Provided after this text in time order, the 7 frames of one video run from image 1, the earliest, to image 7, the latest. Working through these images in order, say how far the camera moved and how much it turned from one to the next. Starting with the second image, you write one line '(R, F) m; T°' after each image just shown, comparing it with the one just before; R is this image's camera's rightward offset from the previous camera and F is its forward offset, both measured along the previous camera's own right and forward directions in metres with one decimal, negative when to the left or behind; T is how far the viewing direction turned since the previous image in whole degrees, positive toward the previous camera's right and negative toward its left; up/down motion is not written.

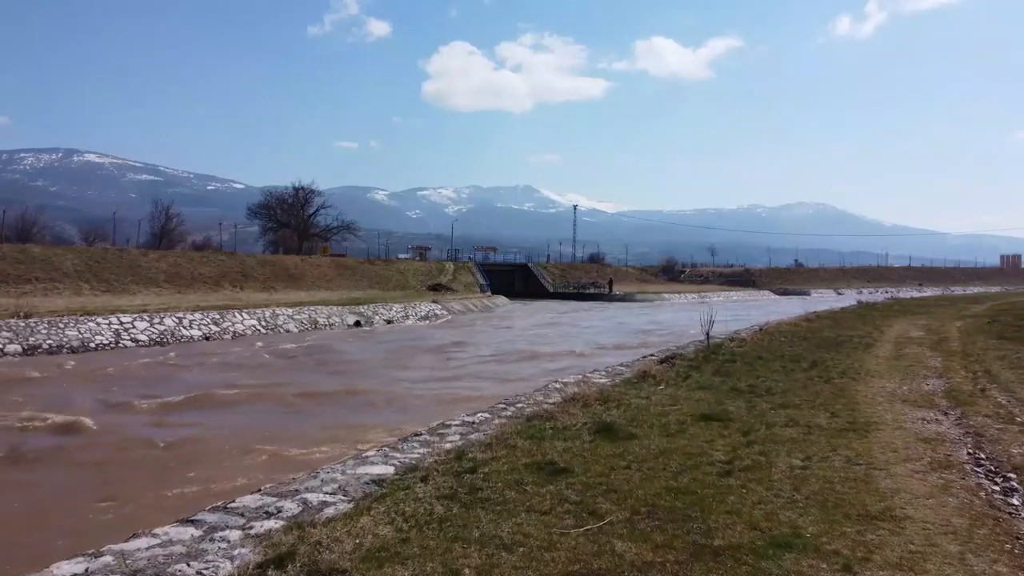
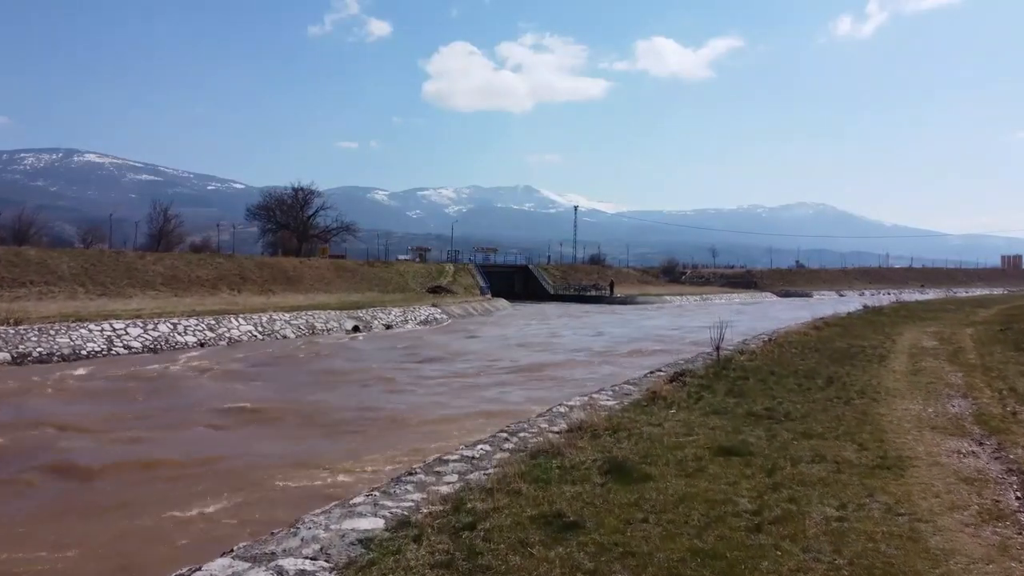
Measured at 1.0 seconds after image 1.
(0.0, +0.6) m; 0°
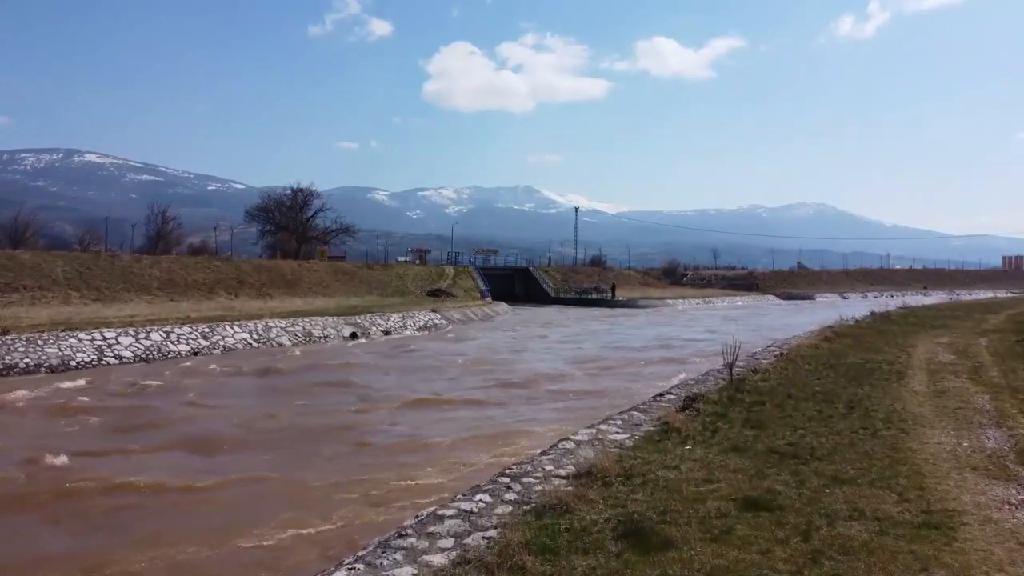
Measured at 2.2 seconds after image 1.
(0.0, +0.7) m; 0°
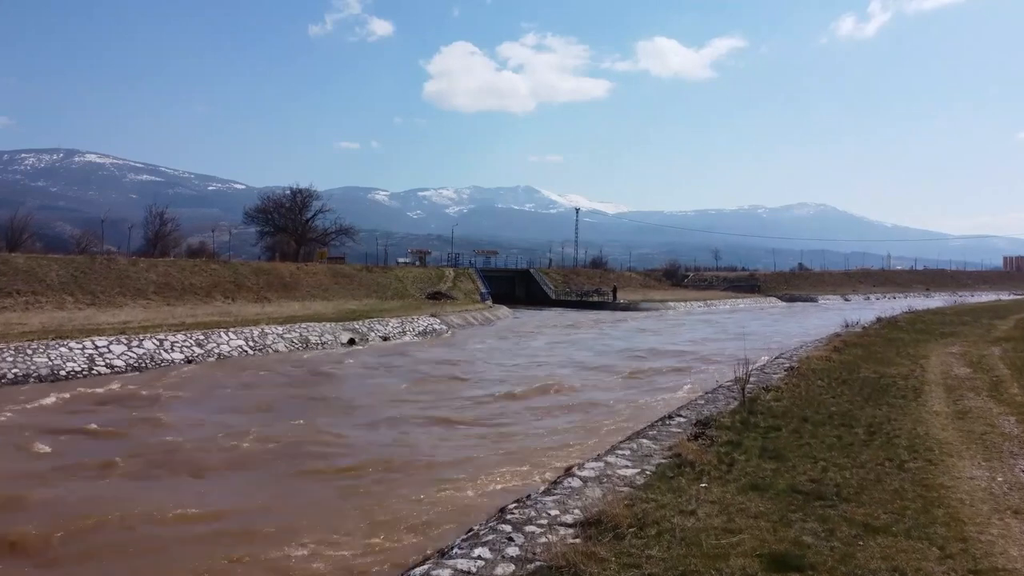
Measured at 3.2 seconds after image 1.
(0.0, +0.6) m; 0°
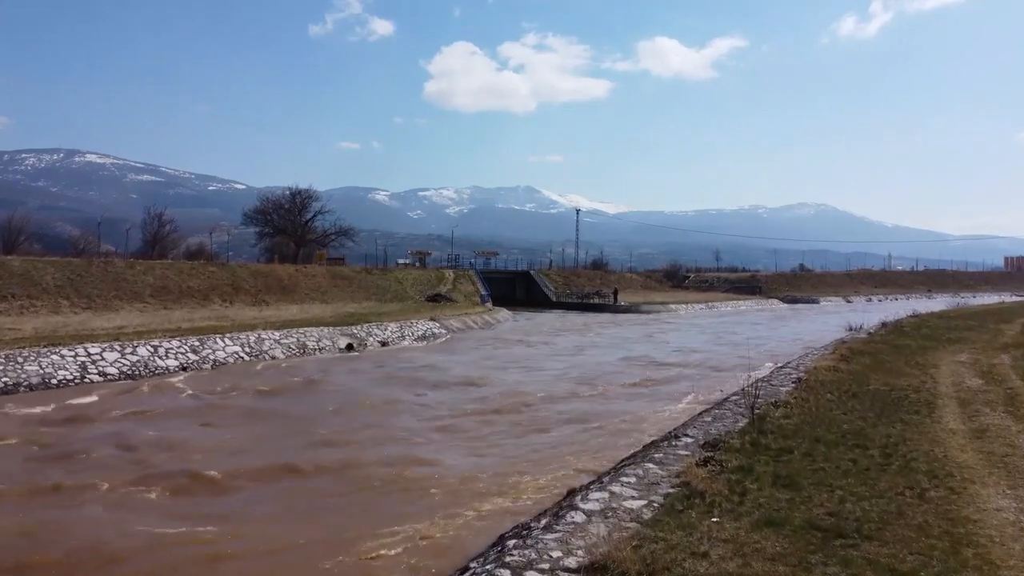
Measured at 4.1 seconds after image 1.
(0.0, +0.5) m; 0°
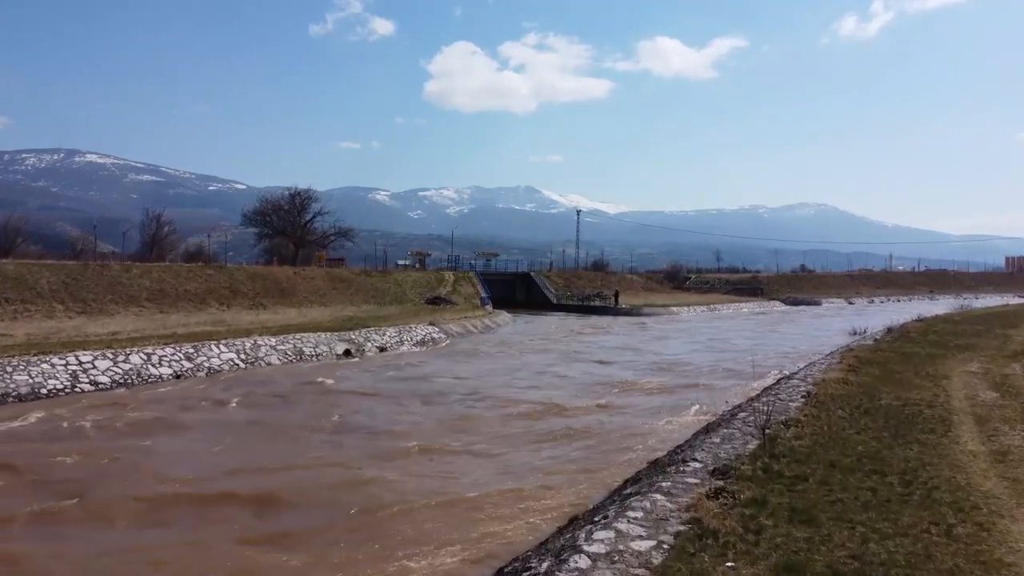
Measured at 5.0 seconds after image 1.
(0.0, +0.5) m; 0°
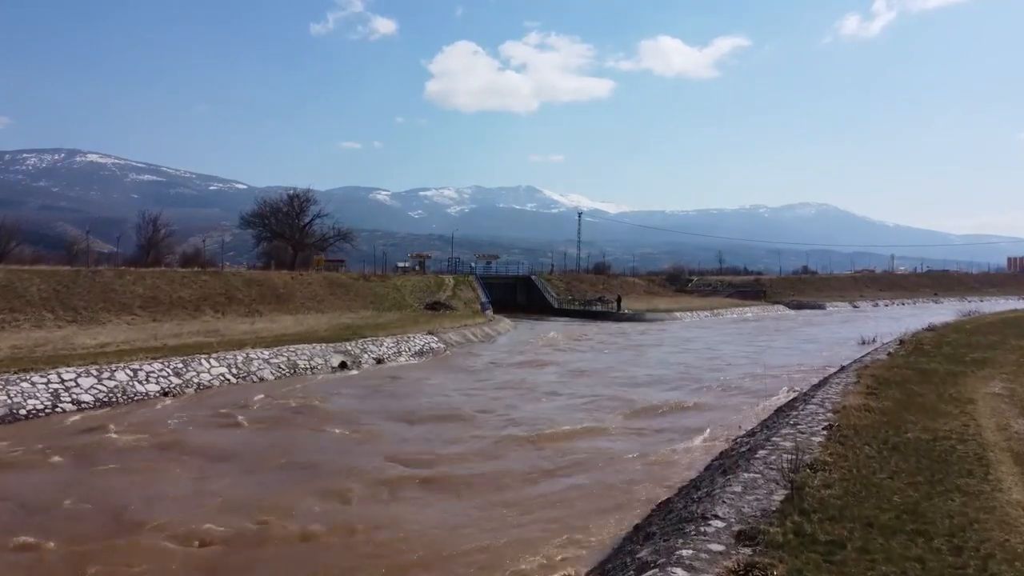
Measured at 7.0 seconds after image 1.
(0.0, +1.1) m; 0°
